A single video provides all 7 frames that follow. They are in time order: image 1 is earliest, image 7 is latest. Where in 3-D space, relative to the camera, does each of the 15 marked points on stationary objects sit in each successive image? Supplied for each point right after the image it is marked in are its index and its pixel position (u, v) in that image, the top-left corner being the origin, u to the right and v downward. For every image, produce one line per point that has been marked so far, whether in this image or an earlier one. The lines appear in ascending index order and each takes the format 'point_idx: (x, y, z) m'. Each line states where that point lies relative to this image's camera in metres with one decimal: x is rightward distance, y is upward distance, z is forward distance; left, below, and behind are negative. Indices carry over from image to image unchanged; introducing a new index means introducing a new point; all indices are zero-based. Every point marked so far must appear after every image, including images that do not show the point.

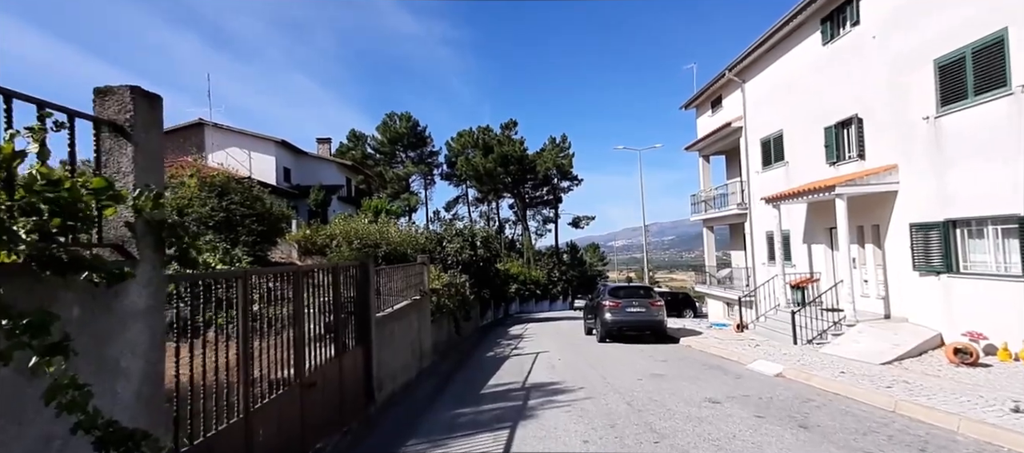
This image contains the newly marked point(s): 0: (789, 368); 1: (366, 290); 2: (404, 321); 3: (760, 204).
0: (+4.6, -2.4, +9.0) m
1: (-2.2, -0.9, +8.1) m
2: (-2.1, -1.8, +10.5) m
3: (+8.7, +0.7, +18.9) m
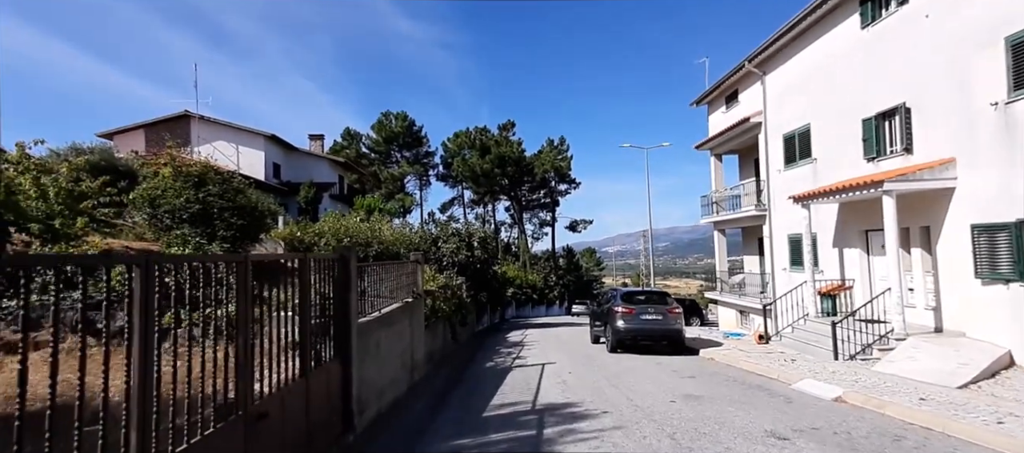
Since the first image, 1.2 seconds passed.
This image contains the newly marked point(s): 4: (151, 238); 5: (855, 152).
0: (+4.8, -2.3, +7.6) m
1: (-2.0, -0.8, +6.6) m
2: (-2.0, -1.7, +9.0) m
3: (+8.8, +0.7, +17.5) m
4: (-9.6, -0.3, +14.3) m
5: (+8.8, +2.0, +13.9) m
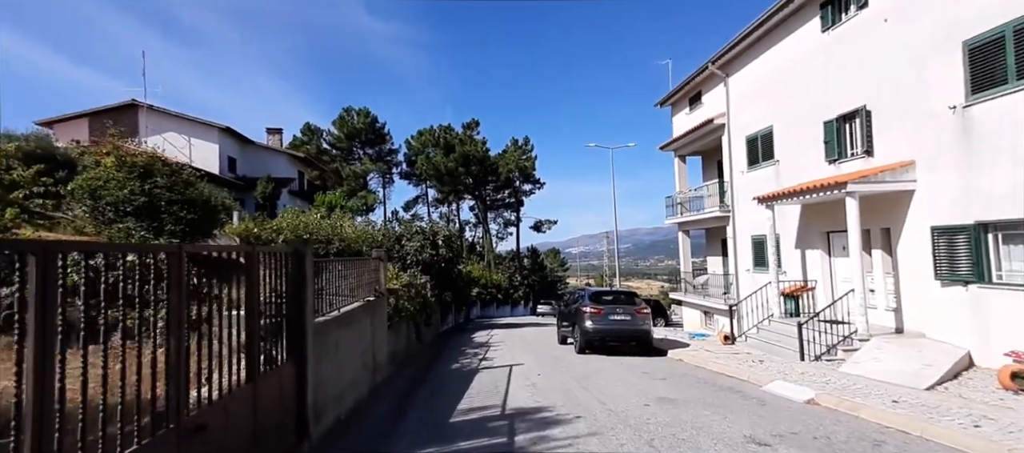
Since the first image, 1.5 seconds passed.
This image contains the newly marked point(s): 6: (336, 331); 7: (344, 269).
0: (+4.3, -2.3, +7.5) m
1: (-2.4, -0.7, +6.1) m
2: (-2.5, -1.6, +8.4) m
3: (+7.7, +0.6, +17.7) m
4: (-10.4, -0.1, +13.3) m
5: (+8.0, +1.9, +14.0) m
6: (-2.4, -1.4, +7.3) m
7: (-2.8, -0.7, +8.7) m
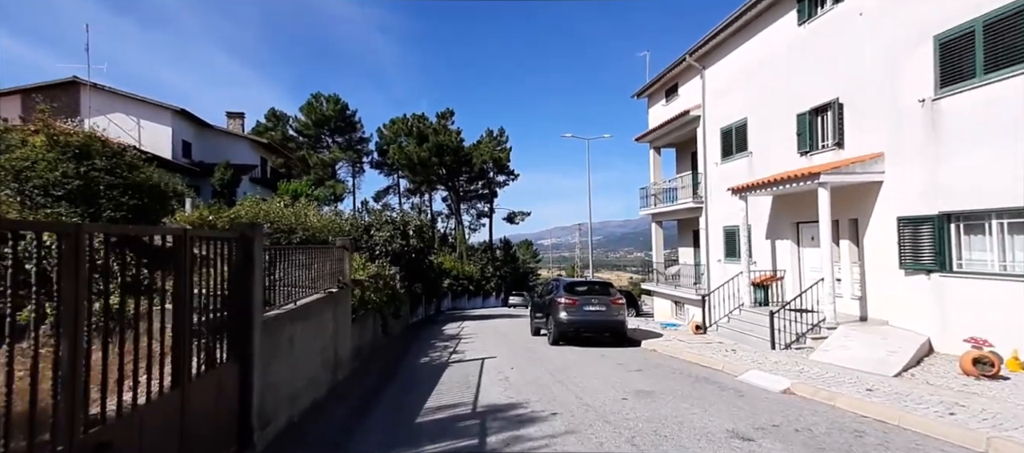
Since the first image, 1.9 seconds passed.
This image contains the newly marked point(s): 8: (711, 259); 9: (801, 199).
0: (+4.0, -2.2, +7.4) m
1: (-2.7, -0.5, +5.7) m
2: (-2.9, -1.4, +8.0) m
3: (+6.8, +0.9, +17.7) m
4: (-11.1, +0.2, +12.4) m
5: (+7.3, +2.2, +14.1) m
6: (-2.8, -1.3, +6.8) m
7: (-3.2, -0.5, +8.2) m
8: (+6.8, -1.1, +18.3) m
9: (+7.3, +0.7, +13.4) m
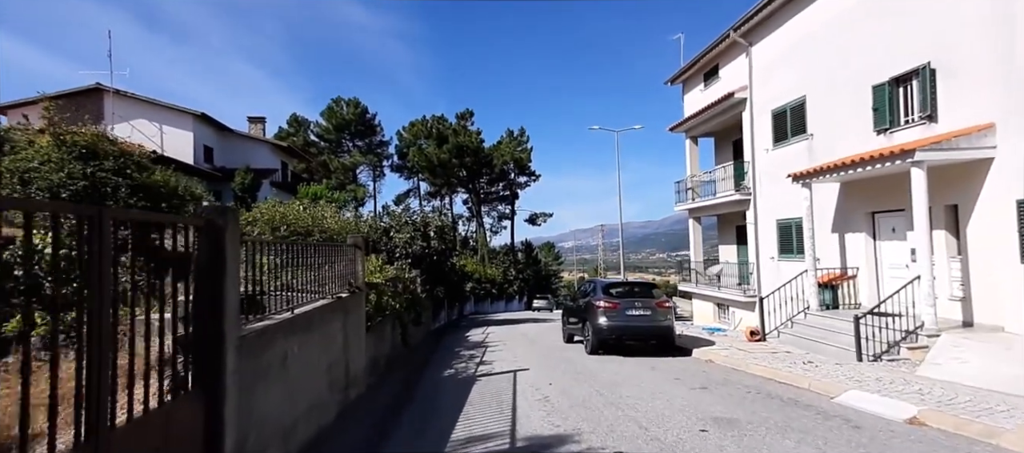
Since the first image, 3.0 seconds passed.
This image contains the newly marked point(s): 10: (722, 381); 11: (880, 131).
0: (+4.5, -2.0, +5.8) m
1: (-2.2, -0.4, +4.3) m
2: (-2.4, -1.3, +6.6) m
3: (+7.7, +1.1, +16.0) m
4: (-10.4, +0.1, +11.3) m
5: (+8.0, +2.4, +12.3) m
6: (-2.3, -1.2, +5.5) m
7: (-2.7, -0.4, +6.9) m
8: (+7.7, -0.9, +16.5) m
9: (+8.0, +0.9, +11.7) m
10: (+3.3, -2.4, +8.3) m
11: (+8.0, +2.1, +11.7) m
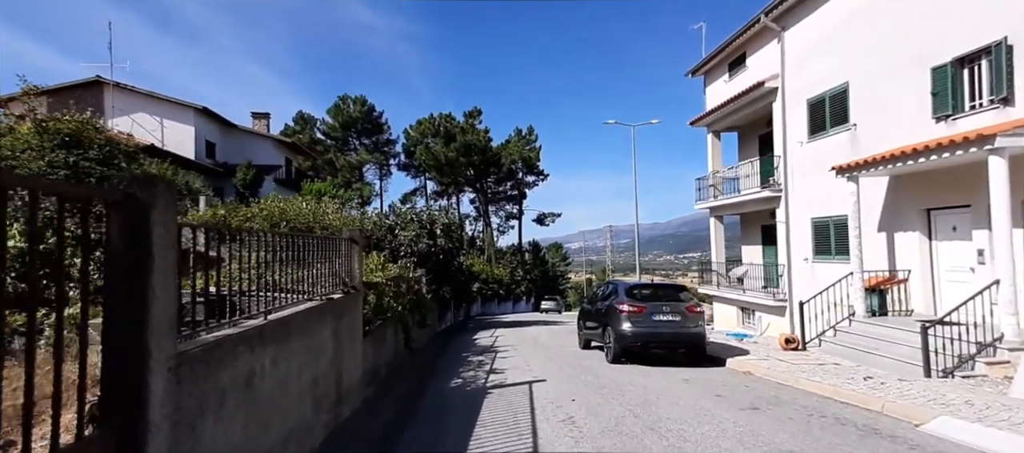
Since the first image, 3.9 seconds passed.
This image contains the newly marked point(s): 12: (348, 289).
0: (+4.7, -1.9, +4.6) m
1: (-2.0, -0.3, +3.2) m
2: (-2.2, -1.2, +5.5) m
3: (+8.0, +1.2, +14.7) m
4: (-10.1, +0.3, +10.3) m
5: (+8.3, +2.4, +11.1) m
6: (-2.1, -1.0, +4.4) m
7: (-2.5, -0.3, +5.8) m
8: (+8.0, -0.9, +15.3) m
9: (+8.3, +0.9, +10.4) m
10: (+3.5, -2.3, +7.2) m
11: (+8.3, +2.1, +10.5) m
12: (-2.6, -1.0, +8.5) m
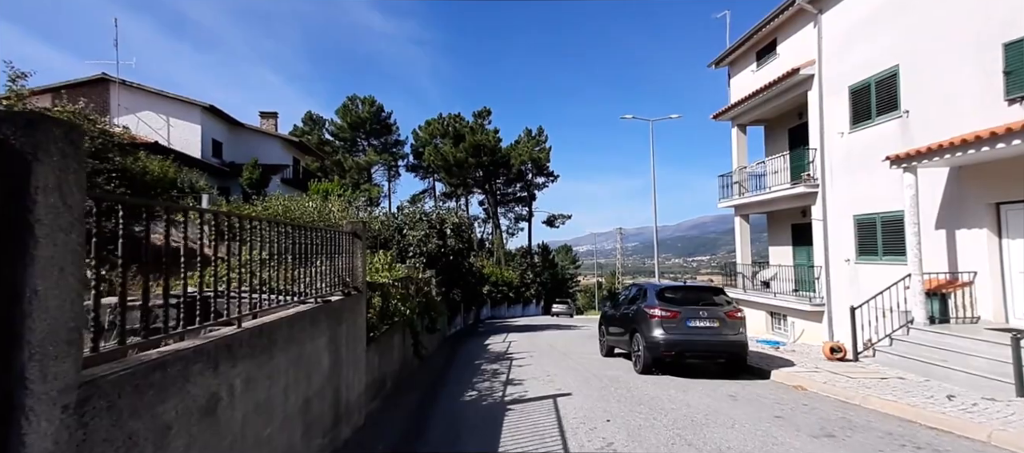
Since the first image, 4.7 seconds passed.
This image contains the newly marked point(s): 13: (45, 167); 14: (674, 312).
0: (+4.9, -1.8, +3.5) m
1: (-1.8, -0.1, +2.2) m
2: (-1.9, -1.1, +4.5) m
3: (+8.4, +1.2, +13.6) m
4: (-9.8, +0.4, +9.4) m
5: (+8.7, +2.5, +9.9) m
6: (-1.8, -0.9, +3.3) m
7: (-2.2, -0.2, +4.8) m
8: (+8.4, -0.8, +14.1) m
9: (+8.7, +1.0, +9.3) m
10: (+3.8, -2.2, +6.1) m
11: (+8.7, +2.2, +9.3) m
12: (-2.2, -0.9, +7.5) m
13: (-1.8, +0.2, +2.3) m
14: (+3.0, -1.6, +9.8) m
